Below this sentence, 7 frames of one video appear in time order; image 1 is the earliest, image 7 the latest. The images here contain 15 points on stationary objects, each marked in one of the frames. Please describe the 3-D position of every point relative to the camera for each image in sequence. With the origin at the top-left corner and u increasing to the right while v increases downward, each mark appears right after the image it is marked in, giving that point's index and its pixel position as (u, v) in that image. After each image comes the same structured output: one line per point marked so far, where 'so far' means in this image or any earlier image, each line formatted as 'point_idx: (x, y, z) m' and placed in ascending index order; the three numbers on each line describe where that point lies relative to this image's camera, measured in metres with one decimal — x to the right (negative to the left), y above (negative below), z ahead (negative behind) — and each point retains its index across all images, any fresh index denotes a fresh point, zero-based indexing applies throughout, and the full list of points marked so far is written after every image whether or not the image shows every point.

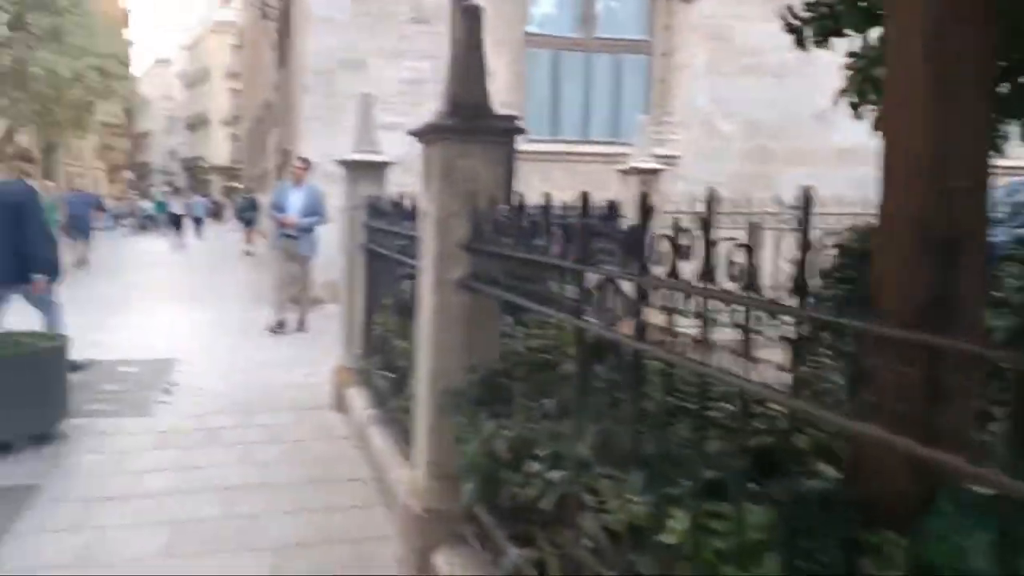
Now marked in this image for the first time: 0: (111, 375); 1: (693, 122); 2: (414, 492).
0: (-4.0, -0.9, +8.2) m
1: (+3.3, +3.0, +15.2) m
2: (-0.5, -1.0, +4.1) m
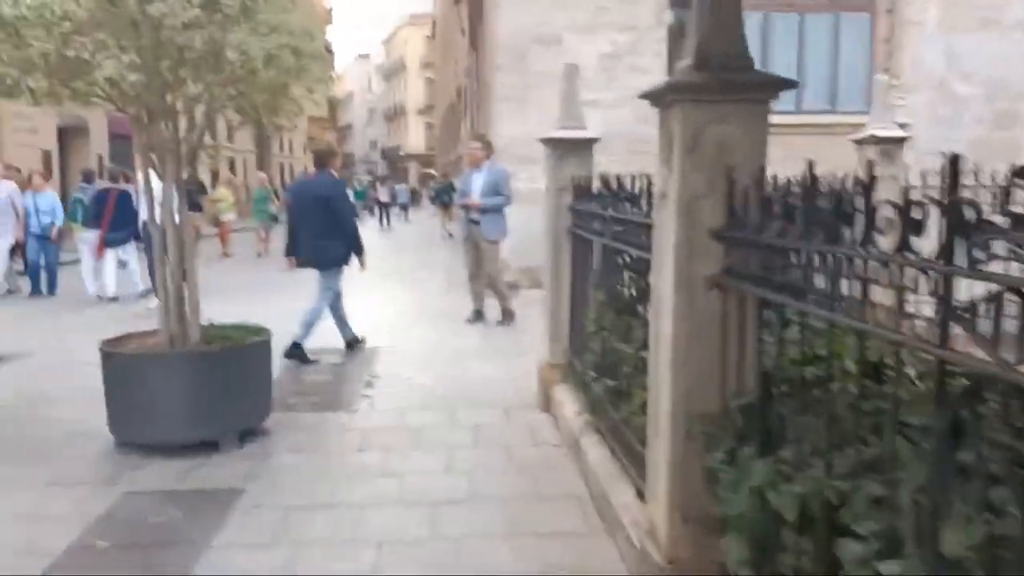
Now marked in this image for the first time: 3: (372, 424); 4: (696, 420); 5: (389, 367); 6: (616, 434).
0: (-1.9, -0.8, +8.2) m
1: (+6.7, +3.2, +13.3) m
2: (+0.6, -1.0, +3.4) m
3: (-1.0, -1.0, +6.2) m
4: (+0.7, -0.5, +3.2) m
5: (-1.2, -0.8, +8.0) m
6: (+0.6, -0.8, +4.7) m
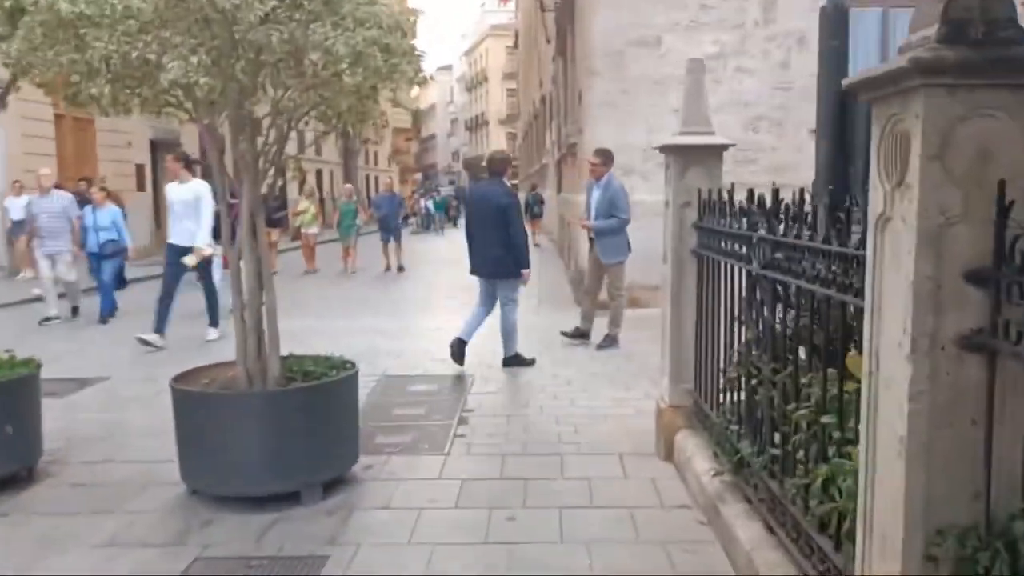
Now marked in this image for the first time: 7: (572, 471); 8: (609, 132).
0: (-1.0, -1.0, +7.5) m
1: (+8.1, +2.9, +11.8) m
2: (+1.0, -1.2, +2.5) m
3: (-0.3, -1.2, +5.5) m
4: (+1.2, -0.7, +2.3) m
5: (-0.2, -1.0, +7.3) m
6: (+1.2, -1.0, +3.8) m
7: (+0.4, -1.2, +5.4) m
8: (+1.5, +2.4, +12.6) m
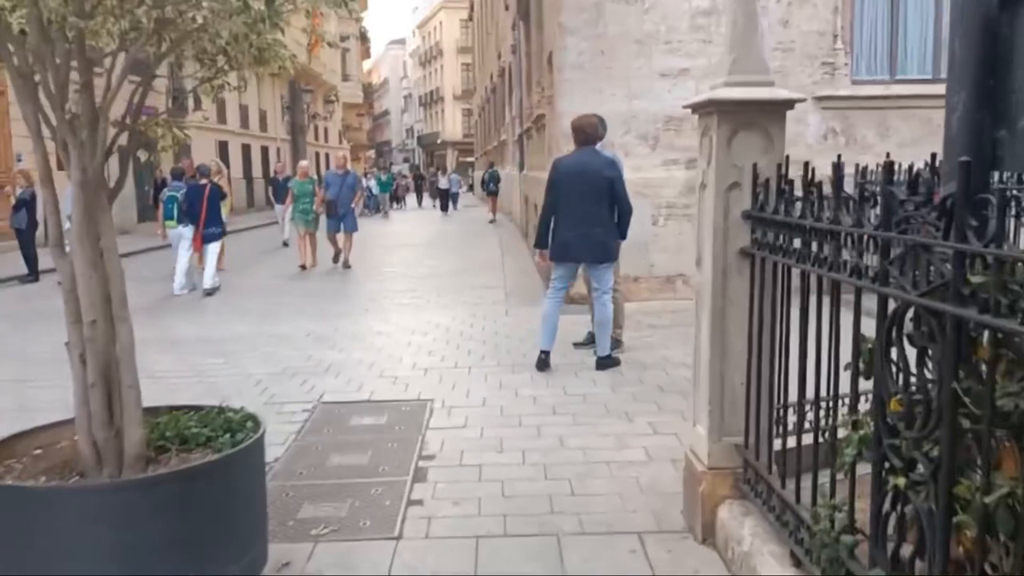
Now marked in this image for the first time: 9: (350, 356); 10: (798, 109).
0: (-1.2, -1.0, +5.8) m
1: (+7.6, +3.1, +10.4) m
2: (+1.1, -1.3, +0.9) m
3: (-0.4, -1.3, +3.8) m
4: (+1.2, -0.8, +0.7) m
5: (-0.4, -1.0, +5.6) m
6: (+1.2, -1.1, +2.3) m
7: (+0.3, -1.3, +3.8) m
8: (+1.0, +2.5, +10.9) m
9: (-1.6, -0.7, +8.2) m
10: (+3.8, +2.4, +11.0) m
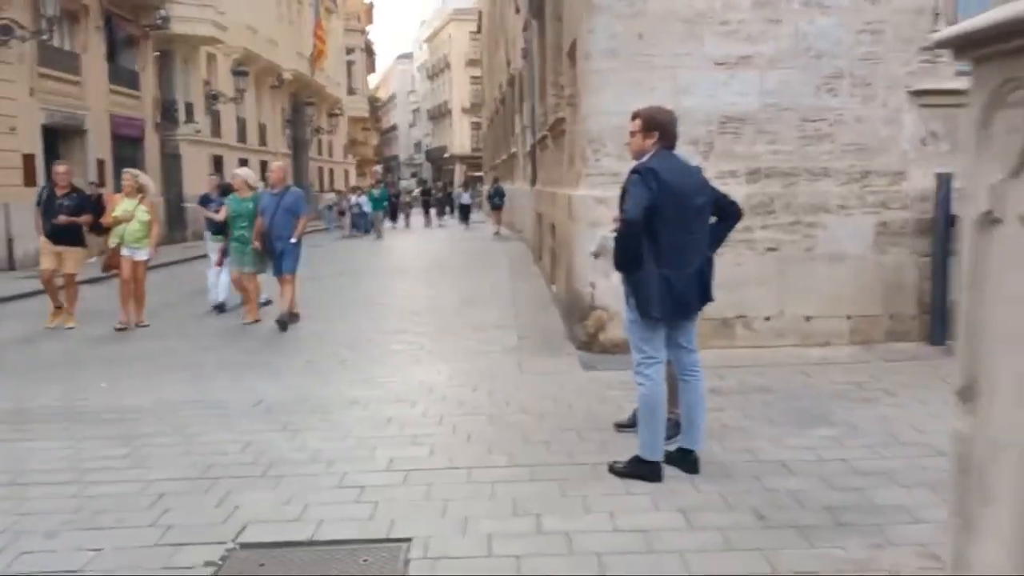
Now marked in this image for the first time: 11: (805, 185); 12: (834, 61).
0: (-1.1, -1.4, +3.5) m
1: (+7.8, +2.7, +8.1) m
2: (+1.1, -1.6, -1.5) m
3: (-0.3, -1.7, +1.5) m
4: (+1.3, -1.1, -1.6) m
5: (-0.3, -1.4, +3.3) m
6: (+1.2, -1.5, -0.1) m
7: (+0.4, -1.6, +1.5) m
8: (+1.1, +2.0, +8.6) m
9: (-1.5, -1.1, +5.9) m
10: (+3.9, +1.9, +8.7) m
11: (+3.1, +1.1, +8.7) m
12: (+3.3, +2.4, +8.6) m
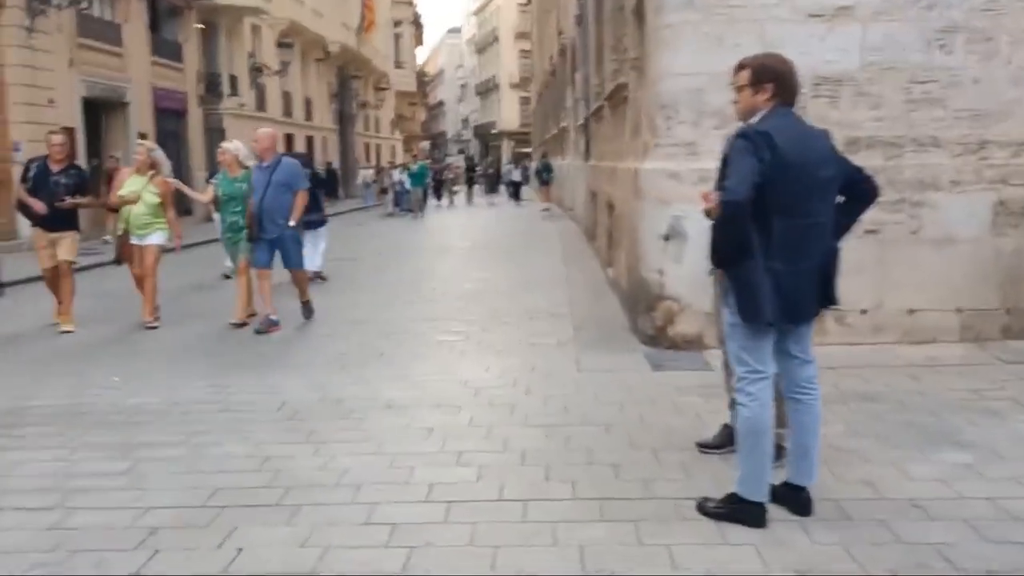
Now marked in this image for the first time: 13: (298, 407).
0: (-0.9, -1.4, +2.6) m
1: (+8.3, +2.7, +6.6) m
2: (+1.1, -1.8, -2.5) m
3: (-0.2, -1.7, +0.5) m
4: (+1.2, -1.3, -2.7) m
5: (-0.1, -1.4, +2.4) m
6: (+1.3, -1.6, -1.1) m
7: (+0.5, -1.7, +0.5) m
8: (+1.7, +2.1, +7.5) m
9: (-1.1, -1.0, +5.0) m
10: (+4.5, +2.0, +7.4) m
11: (+3.6, +1.2, +7.5) m
12: (+3.9, +2.5, +7.4) m
13: (-1.6, -0.9, +6.1) m
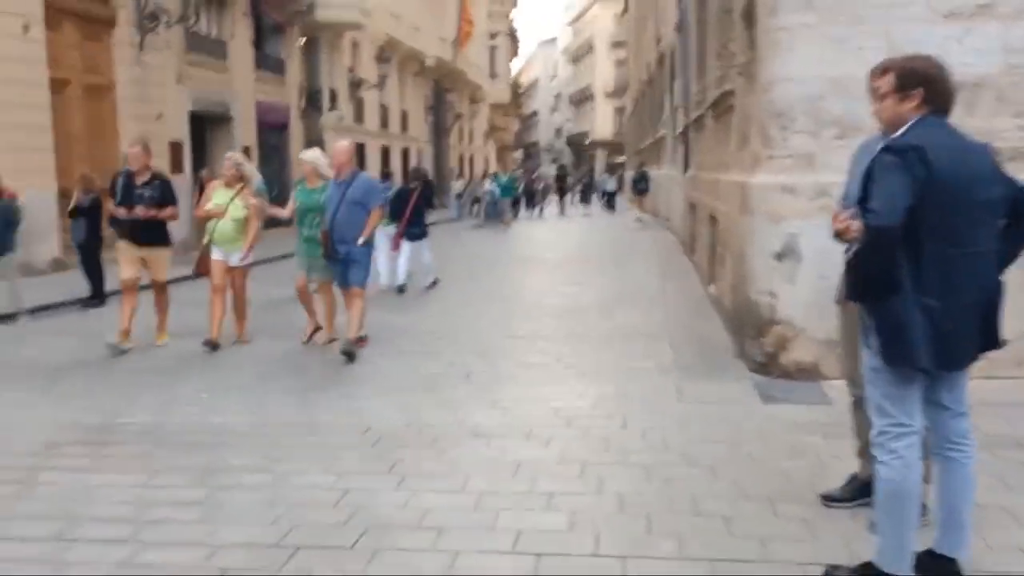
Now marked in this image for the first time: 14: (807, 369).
0: (-0.6, -1.5, +2.2) m
1: (+9.0, +2.4, +5.2) m
2: (+0.8, -1.9, -3.0) m
3: (-0.2, -1.8, +0.1) m
4: (+0.9, -1.4, -3.2) m
5: (+0.1, -1.6, +1.9) m
6: (+1.1, -1.7, -1.7) m
7: (+0.5, -1.8, 0.0) m
8: (+2.5, +1.9, +6.9) m
9: (-0.6, -1.2, +4.6) m
10: (+5.3, +1.7, +6.4) m
11: (+4.4, +1.0, +6.6) m
12: (+4.7, +2.2, +6.5) m
13: (-0.9, -1.0, +5.8) m
14: (+2.4, -0.7, +6.9) m
